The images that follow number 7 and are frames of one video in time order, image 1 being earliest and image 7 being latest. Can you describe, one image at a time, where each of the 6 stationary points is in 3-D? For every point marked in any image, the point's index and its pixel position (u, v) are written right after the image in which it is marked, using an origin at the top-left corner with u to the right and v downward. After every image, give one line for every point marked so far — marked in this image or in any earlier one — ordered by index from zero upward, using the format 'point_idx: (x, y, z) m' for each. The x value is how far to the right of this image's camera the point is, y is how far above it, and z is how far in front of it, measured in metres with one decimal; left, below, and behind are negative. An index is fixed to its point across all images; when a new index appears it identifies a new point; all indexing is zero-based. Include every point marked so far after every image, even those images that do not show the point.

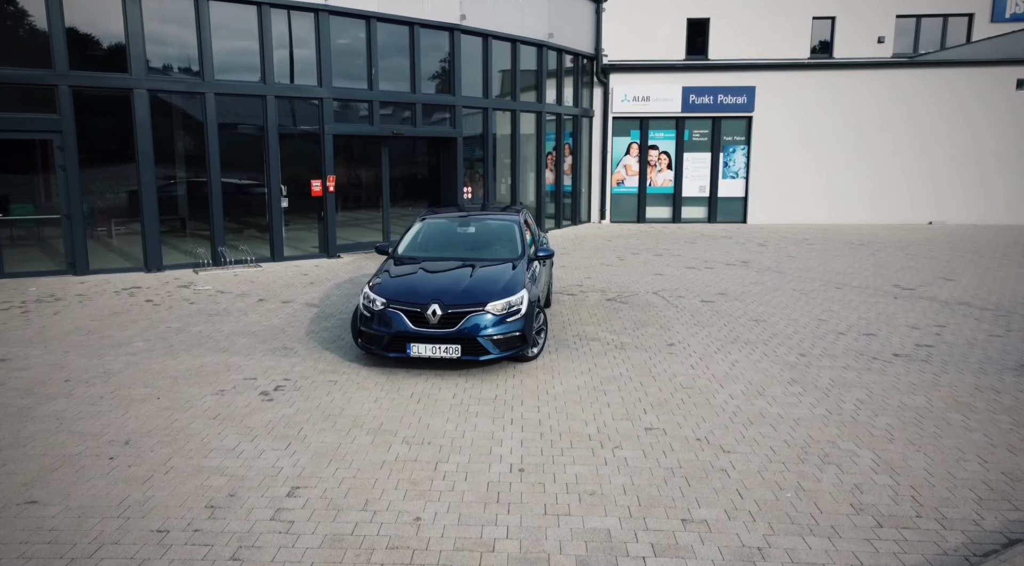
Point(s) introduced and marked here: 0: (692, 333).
0: (+1.9, -0.5, +7.5) m
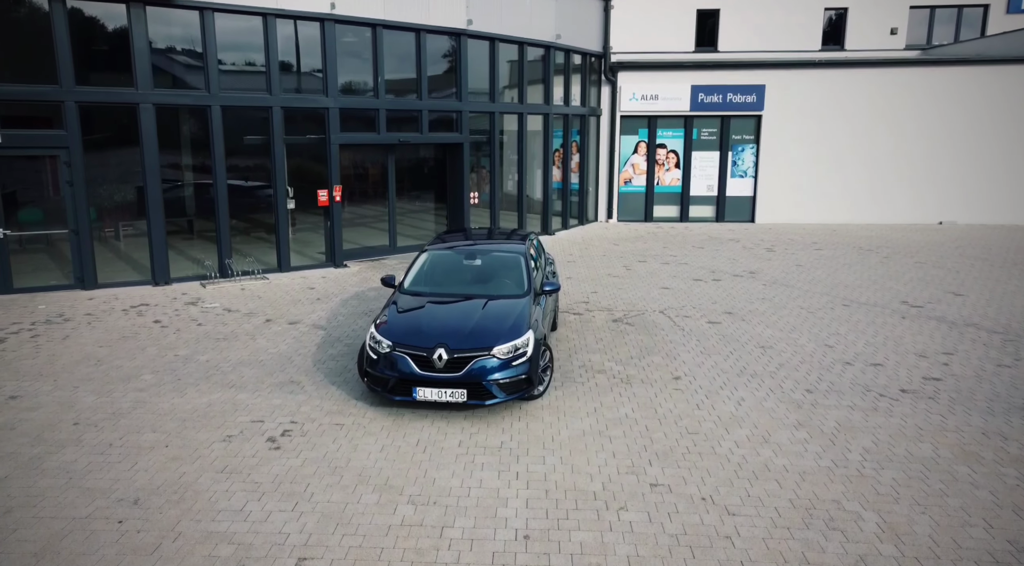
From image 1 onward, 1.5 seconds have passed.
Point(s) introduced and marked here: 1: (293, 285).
0: (+2.0, -0.9, +7.5) m
1: (-3.7, 0.0, +11.6) m
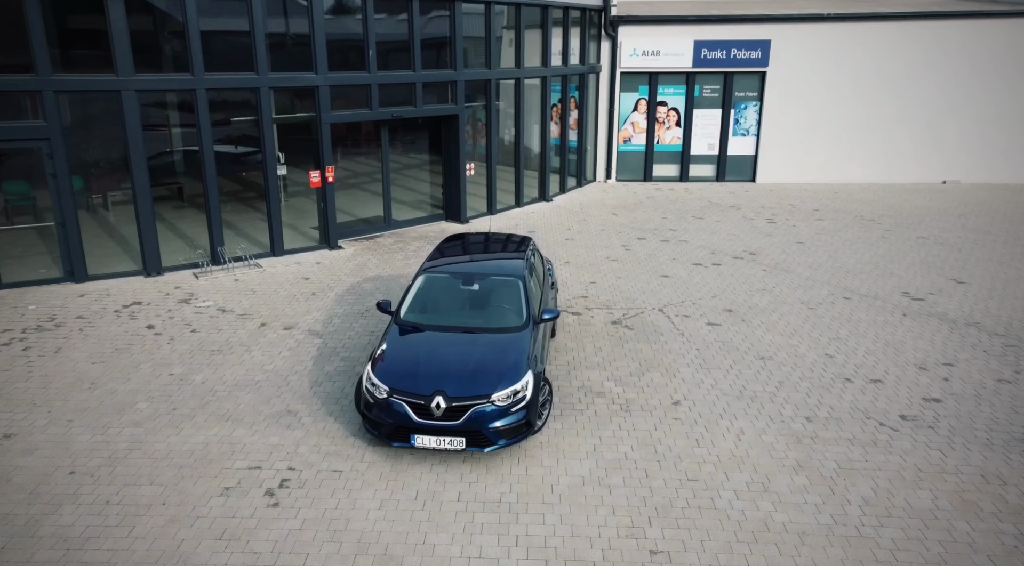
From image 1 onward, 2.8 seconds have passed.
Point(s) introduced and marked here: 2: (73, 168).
0: (+2.0, -1.1, +7.4) m
1: (-3.7, +0.1, +11.4) m
2: (-6.6, +1.7, +10.3) m
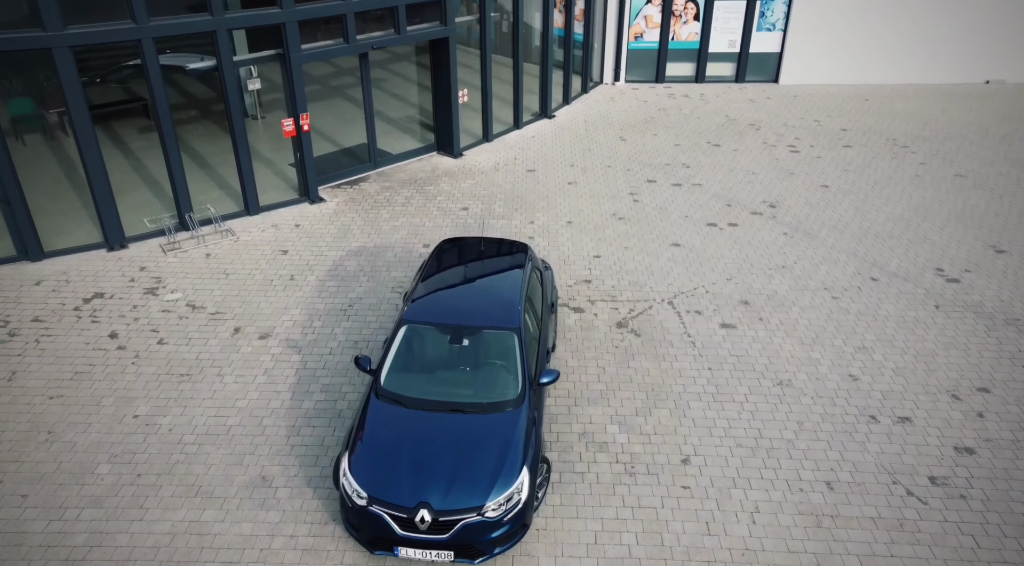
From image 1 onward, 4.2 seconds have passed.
0: (+1.9, -1.4, +6.8) m
1: (-3.7, +0.6, +10.5) m
2: (-6.6, +1.9, +9.1) m
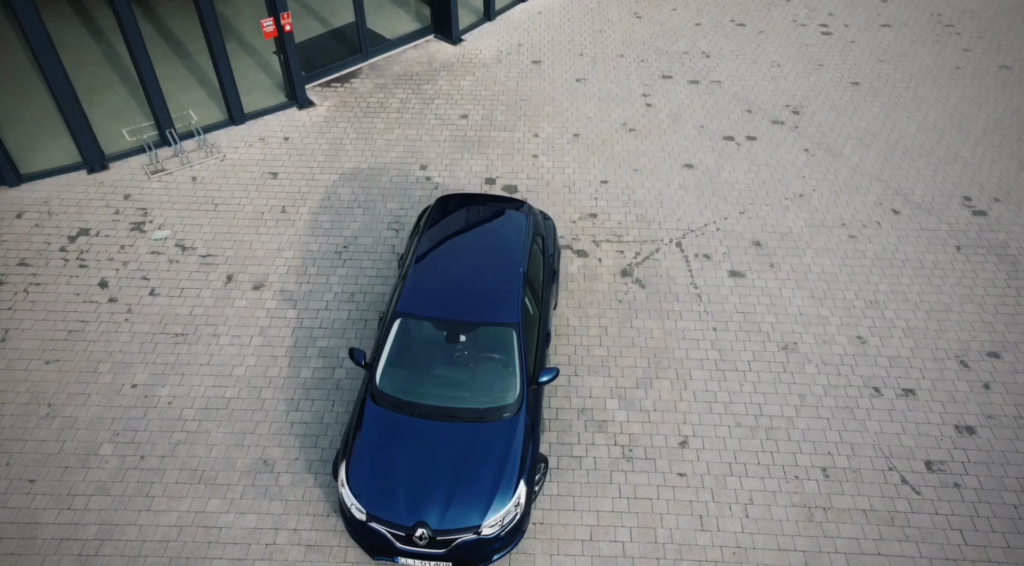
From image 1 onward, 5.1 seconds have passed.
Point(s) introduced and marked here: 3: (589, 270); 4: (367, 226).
0: (+1.9, -1.1, +6.7) m
1: (-3.7, +1.7, +9.9) m
2: (-6.6, +2.7, +8.3) m
3: (+0.9, +0.2, +8.2) m
4: (-1.9, +0.7, +8.9) m
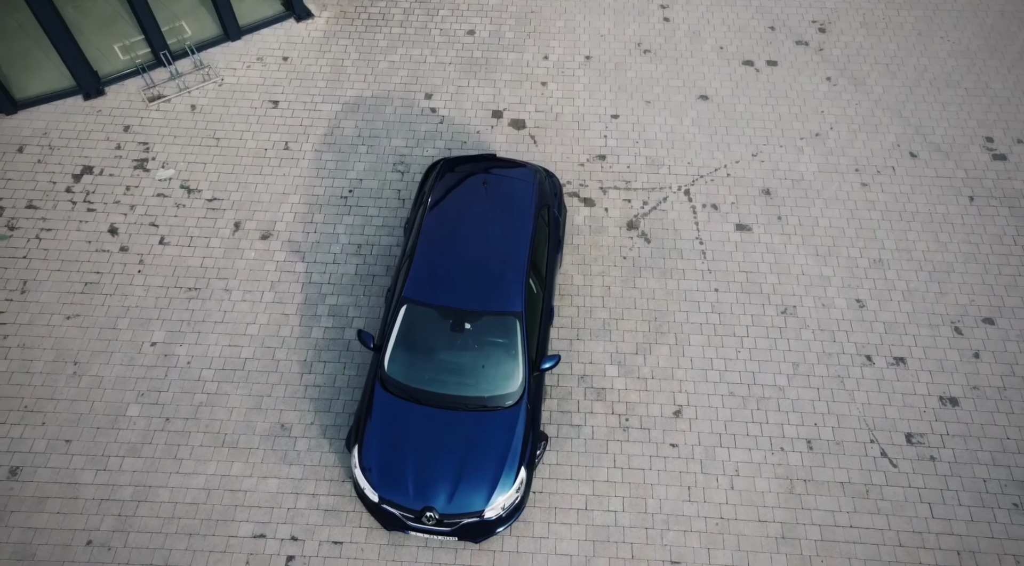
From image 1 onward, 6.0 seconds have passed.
0: (+2.0, -0.8, +7.0) m
1: (-3.6, +2.6, +9.6) m
2: (-6.5, +3.3, +7.9) m
3: (+1.0, +0.7, +8.2) m
4: (-1.8, +1.5, +8.8) m
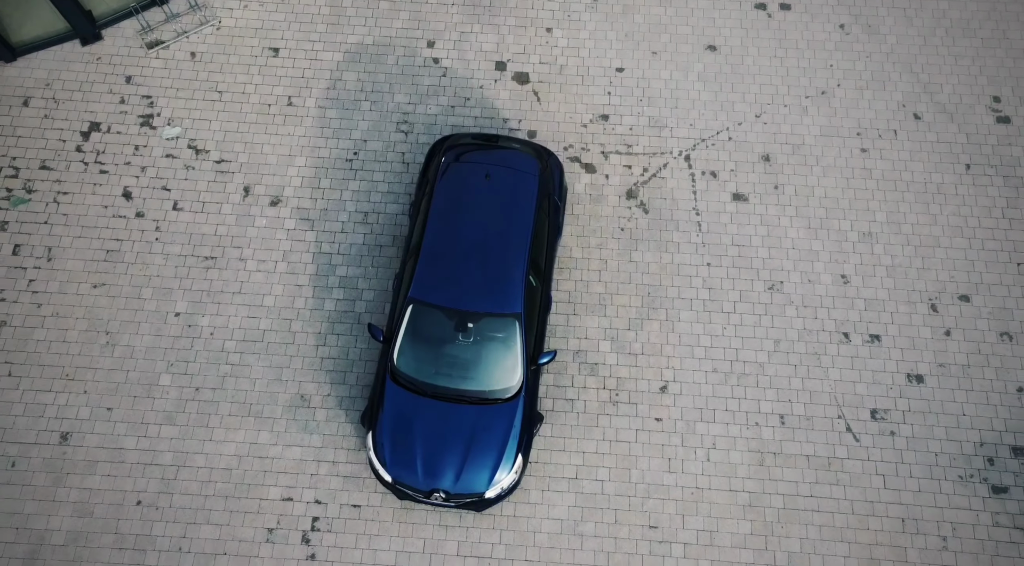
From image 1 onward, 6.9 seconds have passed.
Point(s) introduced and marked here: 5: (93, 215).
0: (+2.0, -0.6, +7.5) m
1: (-3.5, +3.3, +9.4) m
2: (-6.4, +3.7, +7.6) m
3: (+1.0, +1.1, +8.4) m
4: (-1.7, +2.0, +8.8) m
5: (-5.0, +0.8, +8.2) m
